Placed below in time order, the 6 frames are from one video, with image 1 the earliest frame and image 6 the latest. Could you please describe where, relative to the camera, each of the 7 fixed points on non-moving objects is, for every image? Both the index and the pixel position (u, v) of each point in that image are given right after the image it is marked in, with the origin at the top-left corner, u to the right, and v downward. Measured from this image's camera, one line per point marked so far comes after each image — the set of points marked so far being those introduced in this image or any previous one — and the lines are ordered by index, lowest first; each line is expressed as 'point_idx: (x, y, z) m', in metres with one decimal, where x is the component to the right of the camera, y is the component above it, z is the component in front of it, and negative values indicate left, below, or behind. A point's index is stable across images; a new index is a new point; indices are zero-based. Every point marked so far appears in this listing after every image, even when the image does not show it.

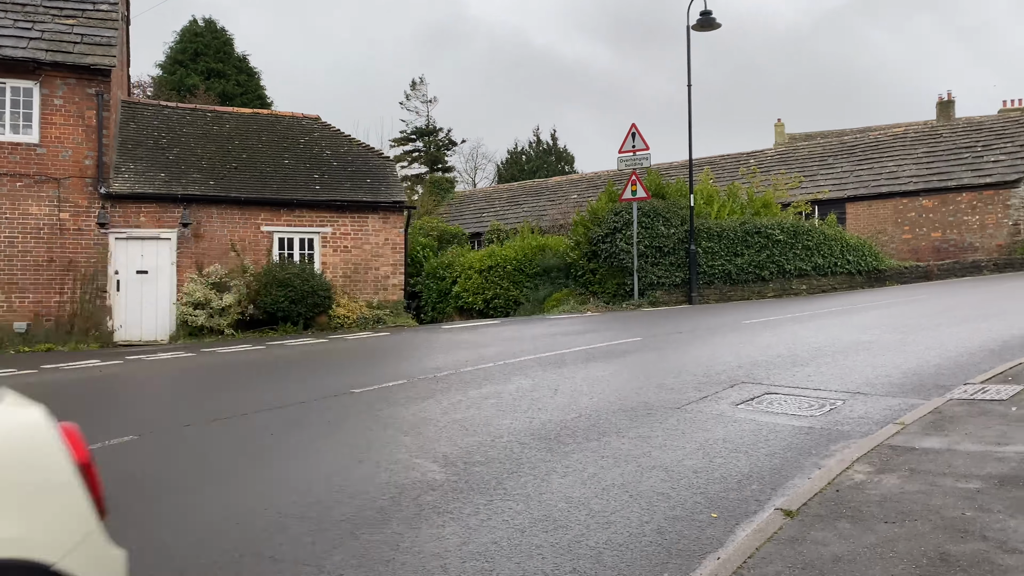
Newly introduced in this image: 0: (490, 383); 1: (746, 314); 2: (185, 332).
0: (-0.2, -1.0, +8.7) m
1: (+4.3, -0.5, +15.0) m
2: (-6.2, -0.8, +15.7) m
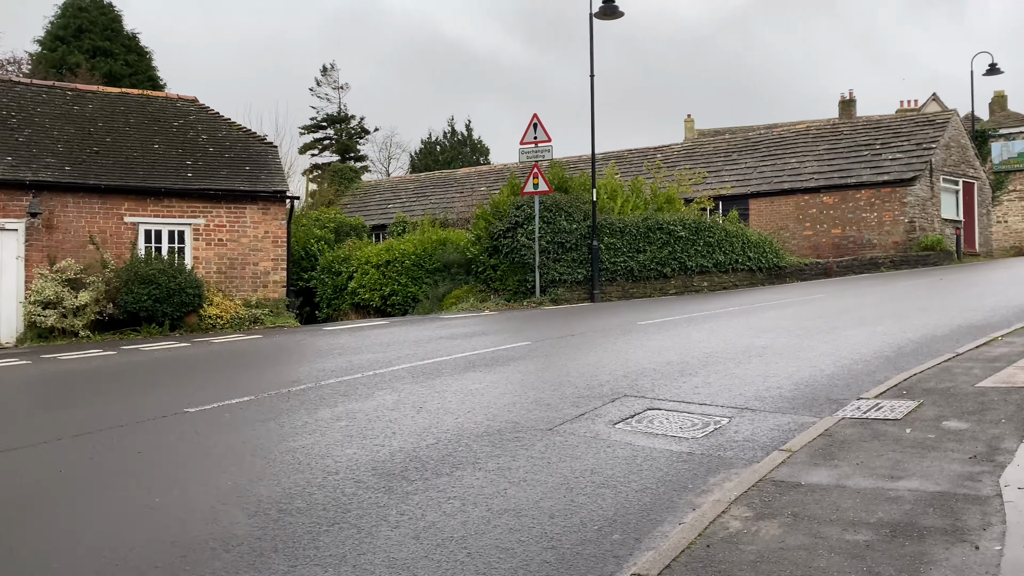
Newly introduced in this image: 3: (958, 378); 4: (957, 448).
0: (-1.5, -1.1, +7.7) m
1: (+2.3, -0.5, +14.4) m
2: (-8.2, -0.8, +14.1) m
3: (+3.8, -0.8, +7.1) m
4: (+2.8, -1.0, +5.2) m
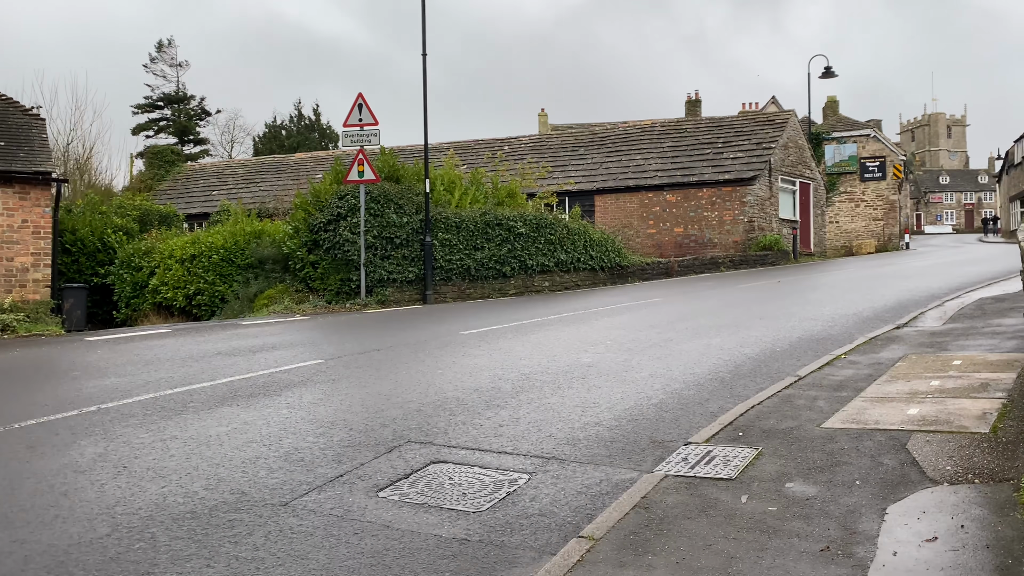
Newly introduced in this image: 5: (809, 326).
0: (-3.3, -1.2, +5.6) m
1: (-0.6, -0.5, +12.9) m
2: (-10.9, -0.8, +10.8) m
3: (+2.1, -0.9, +5.9) m
4: (+1.4, -1.2, +3.9) m
5: (+3.8, -0.5, +10.4) m
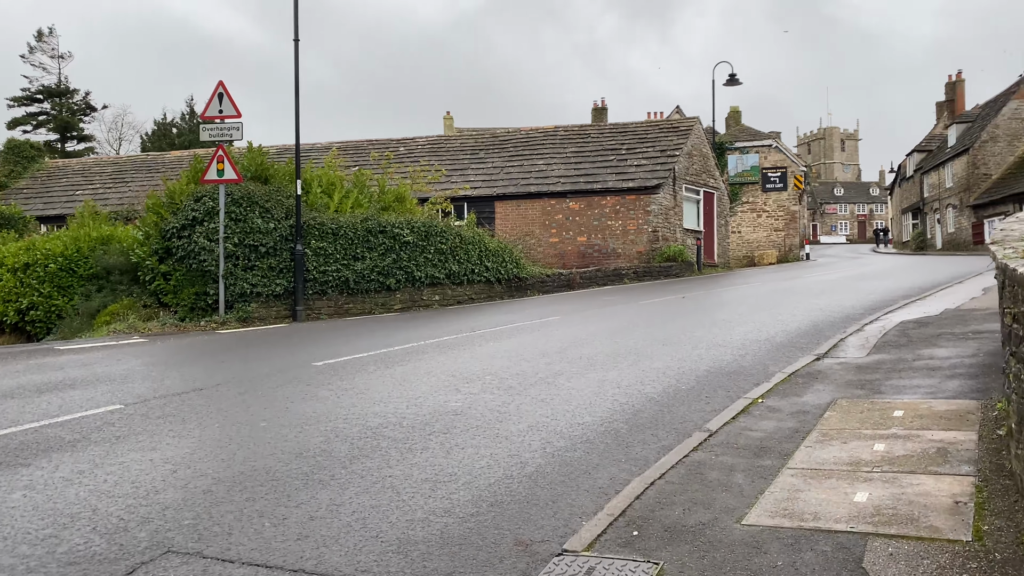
0: (-4.3, -1.4, +3.6) m
1: (-2.4, -0.8, +11.1) m
2: (-12.4, -1.0, +7.9) m
3: (+1.1, -1.1, +4.4) m
4: (+0.6, -1.4, +2.3) m
5: (+2.3, -0.7, +9.0) m
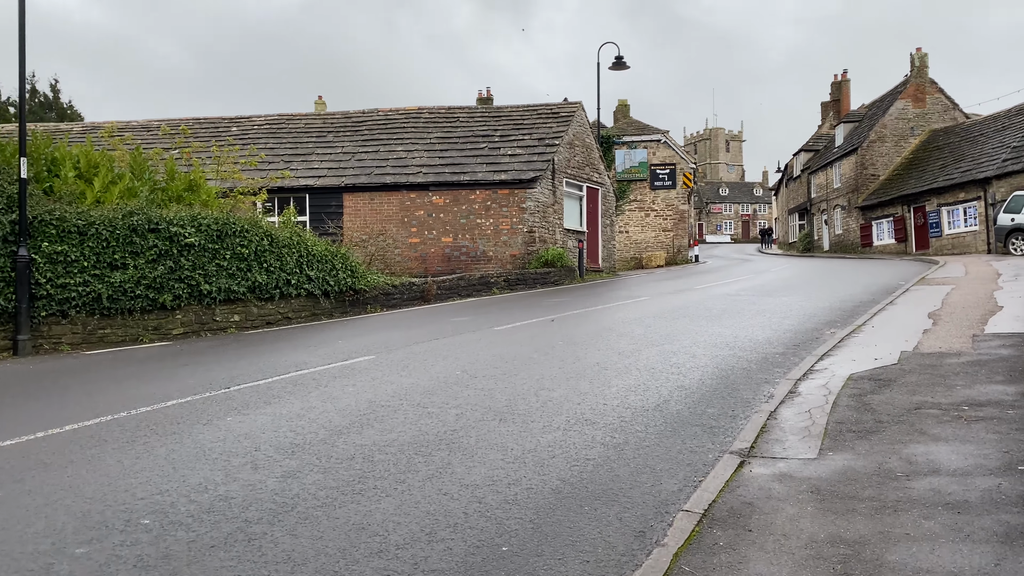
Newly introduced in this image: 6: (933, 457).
0: (-5.3, -1.7, -0.8) m
1: (-4.4, -1.1, +7.0) m
2: (-13.9, -1.3, +2.5) m
3: (-0.1, -1.5, +0.8) m
4: (-0.3, -1.7, -1.3) m
5: (+0.5, -1.1, +5.5) m
6: (+2.4, -1.0, +4.7) m
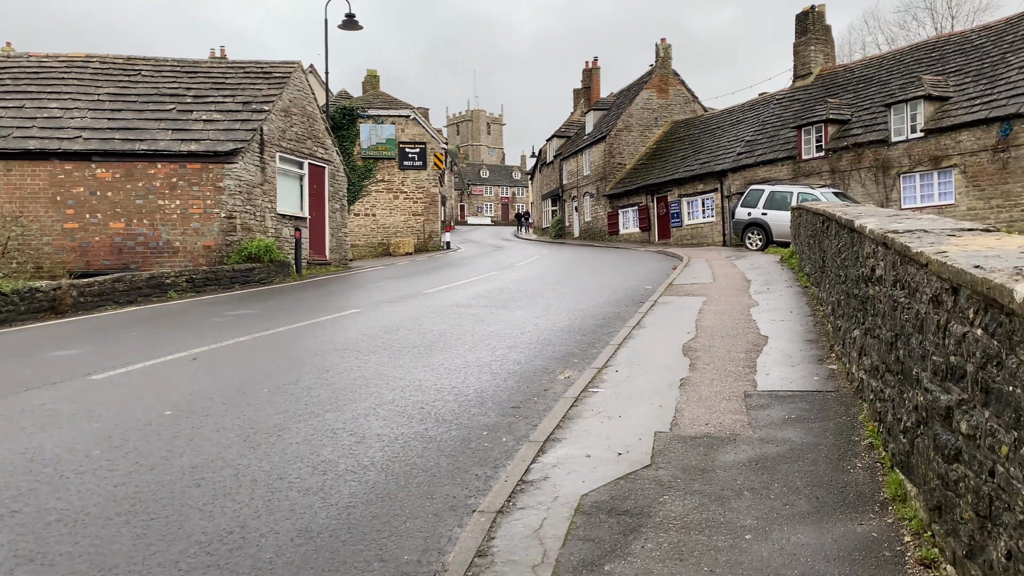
0: (-5.3, -2.3, -5.4) m
1: (-6.6, -1.4, +2.3) m
2: (-14.5, -1.9, -4.7) m
3: (-0.8, -2.0, -2.5) m
4: (-0.4, -2.3, -4.5) m
5: (-1.5, -1.5, +2.2) m
6: (+0.6, -1.4, +2.0) m
